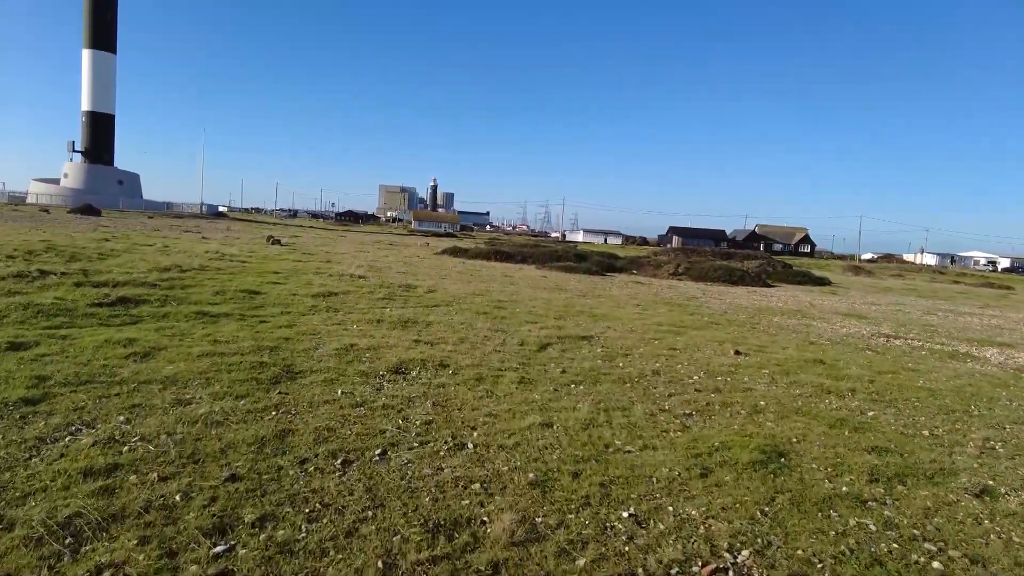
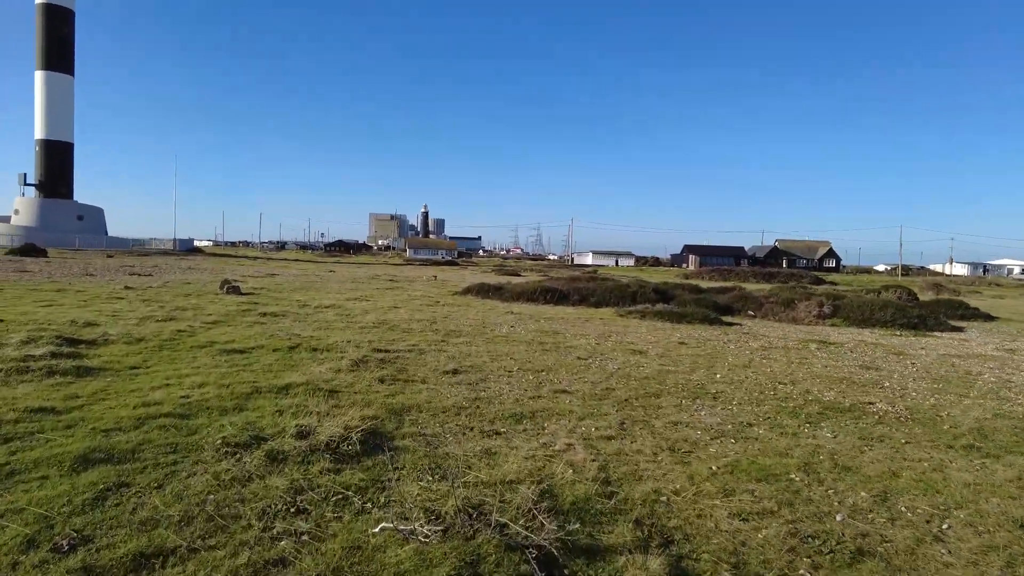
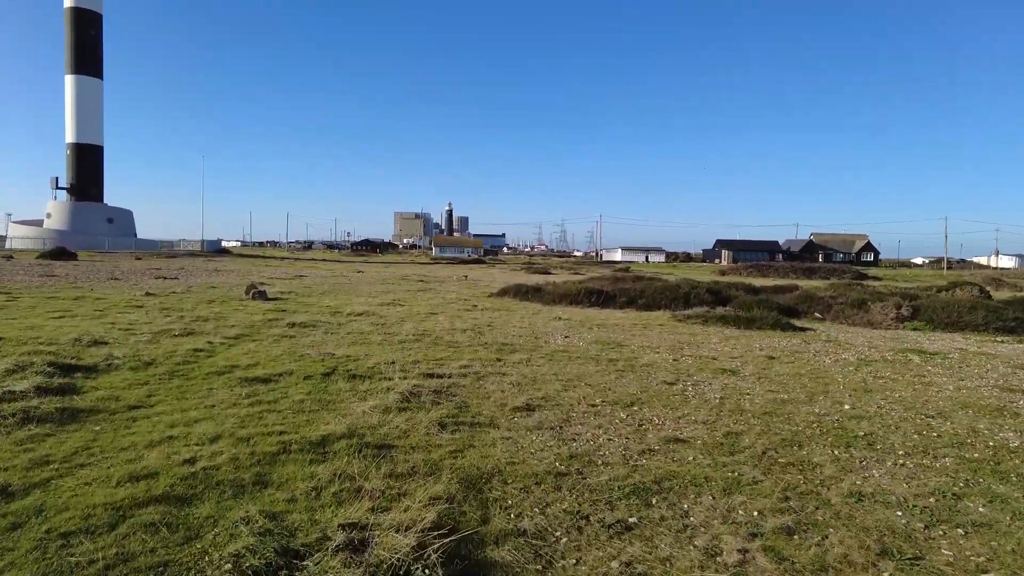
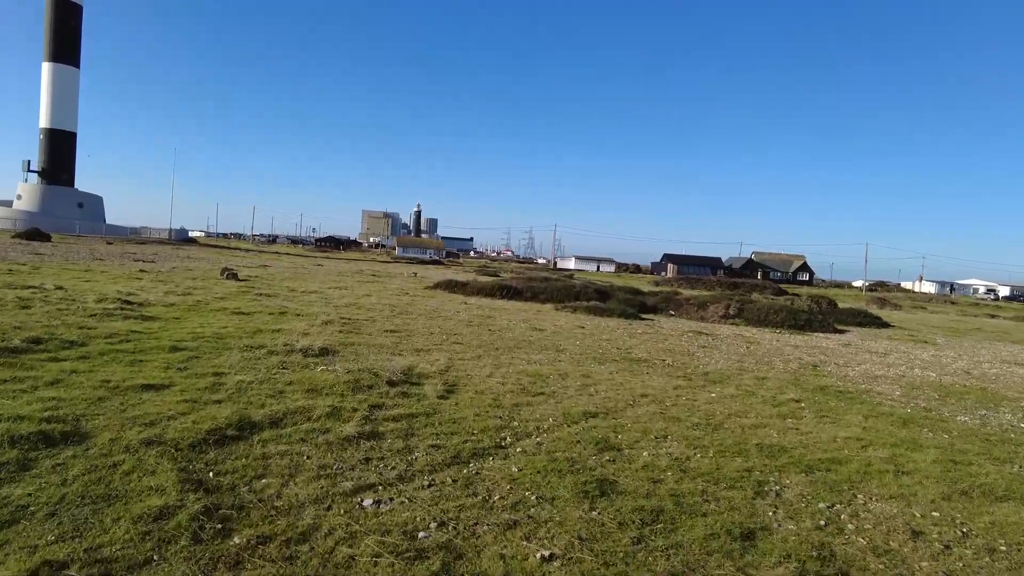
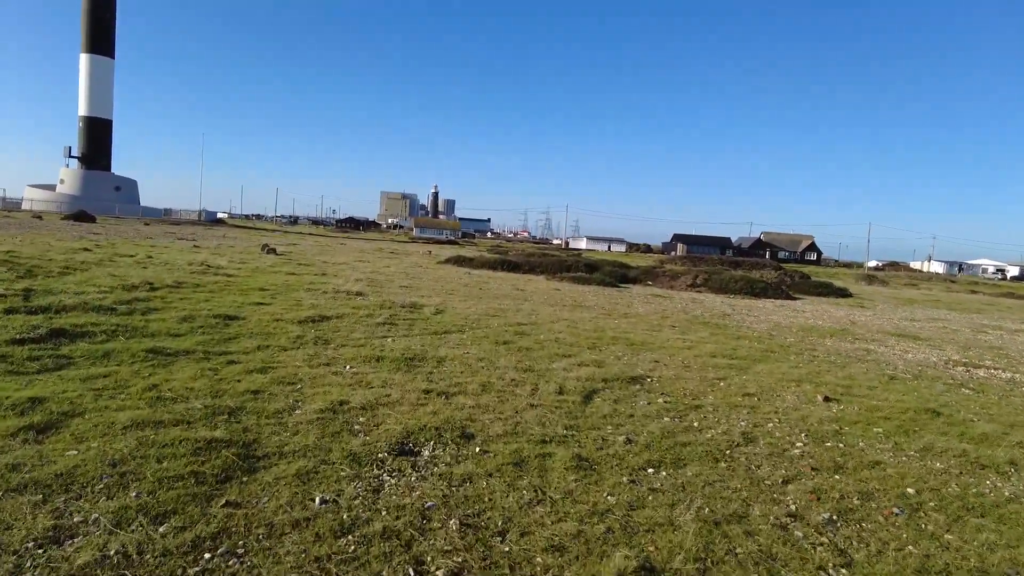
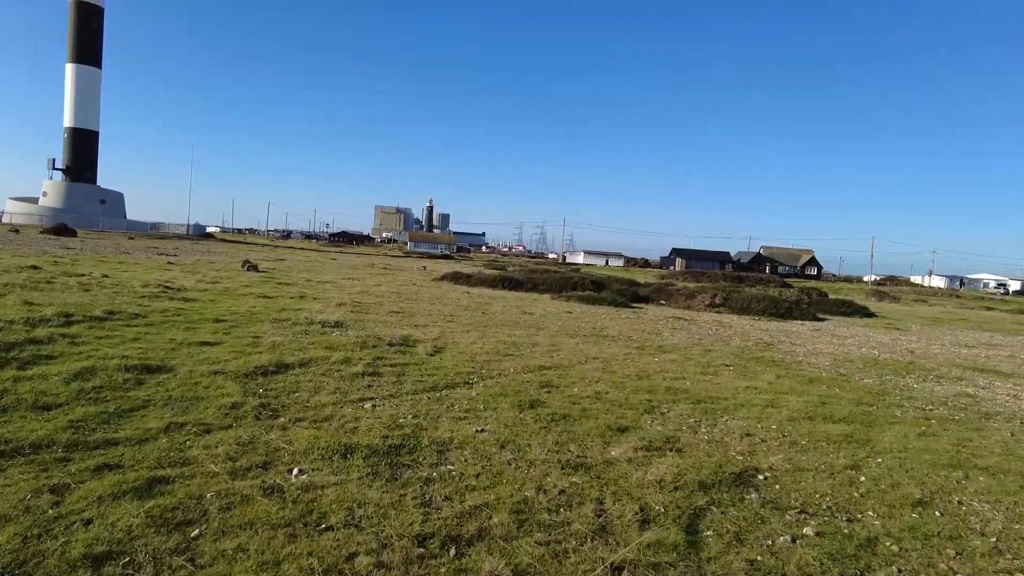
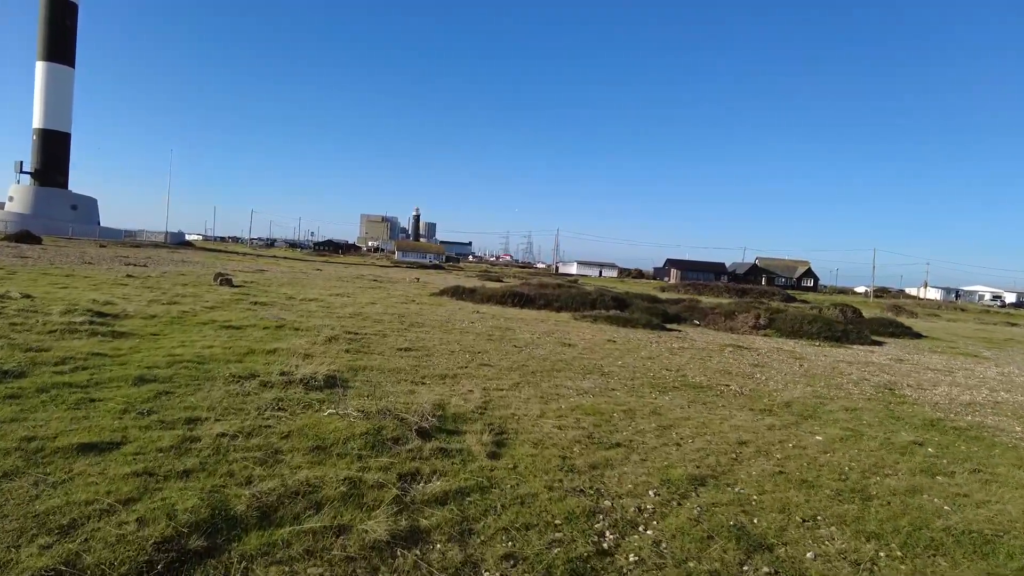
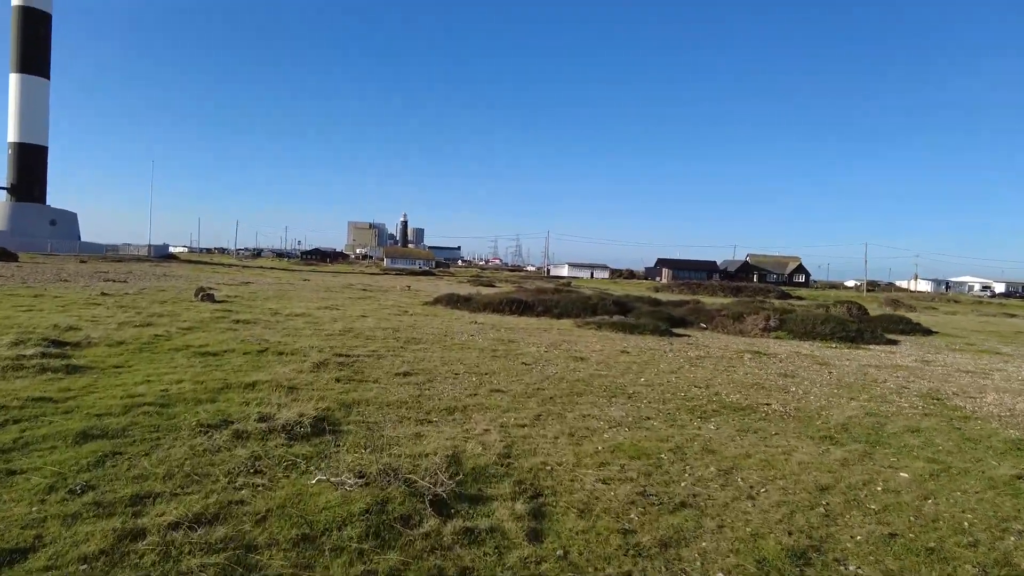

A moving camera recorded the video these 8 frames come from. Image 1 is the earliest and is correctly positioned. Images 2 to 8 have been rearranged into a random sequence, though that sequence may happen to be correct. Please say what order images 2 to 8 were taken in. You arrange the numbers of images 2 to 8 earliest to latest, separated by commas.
5, 6, 4, 7, 8, 2, 3
